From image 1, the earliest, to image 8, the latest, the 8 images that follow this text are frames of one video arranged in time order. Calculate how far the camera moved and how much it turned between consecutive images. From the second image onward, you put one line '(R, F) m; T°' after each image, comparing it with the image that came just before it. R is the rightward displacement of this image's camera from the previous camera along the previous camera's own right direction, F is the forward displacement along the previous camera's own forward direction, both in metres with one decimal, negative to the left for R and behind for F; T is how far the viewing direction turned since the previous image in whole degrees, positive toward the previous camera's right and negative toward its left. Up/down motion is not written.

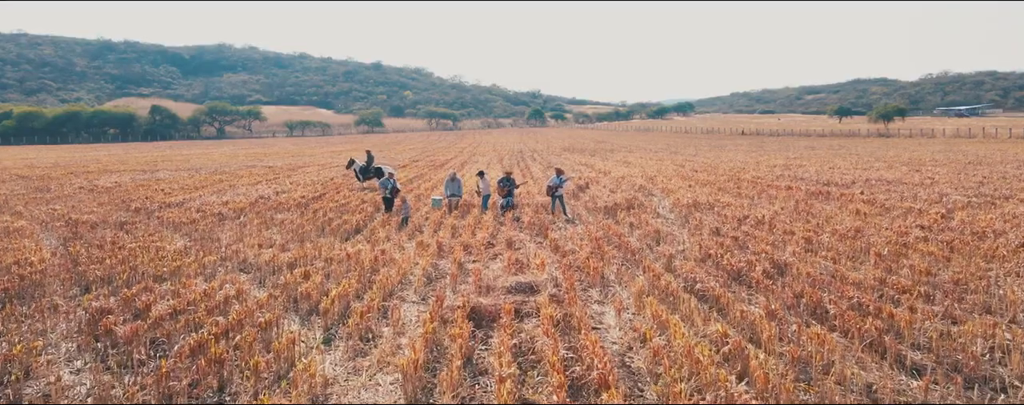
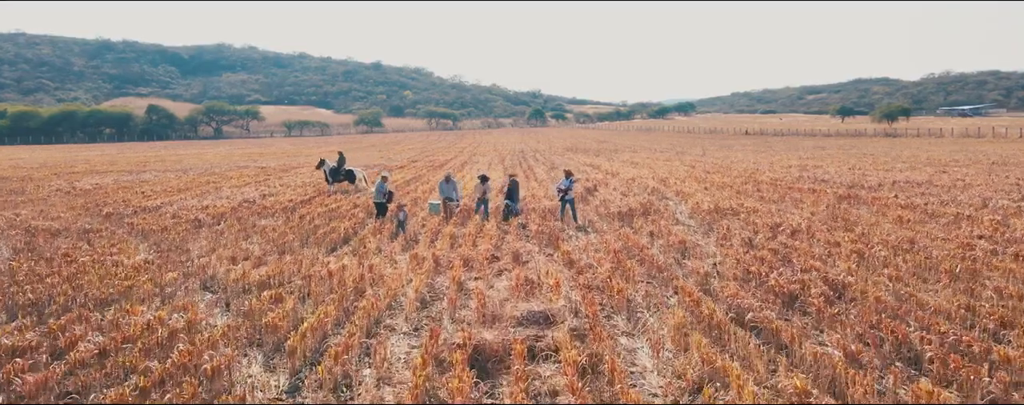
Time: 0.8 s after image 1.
(-0.1, +1.4) m; 0°
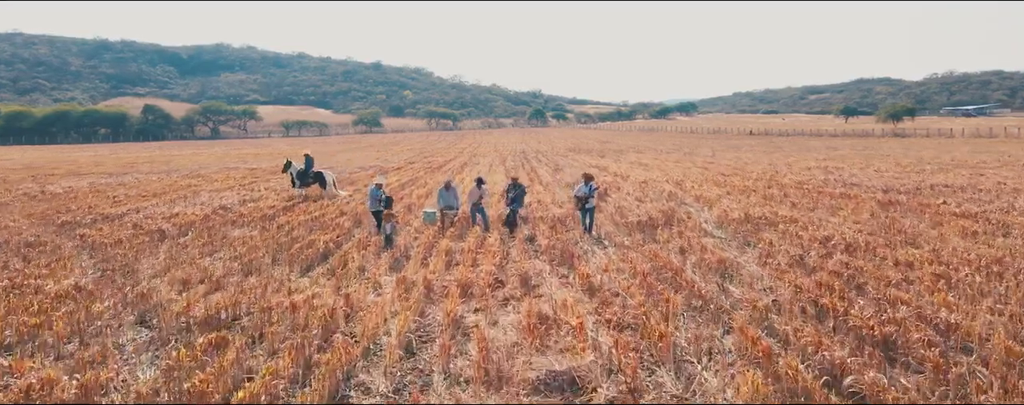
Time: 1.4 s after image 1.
(-0.1, +1.7) m; 0°
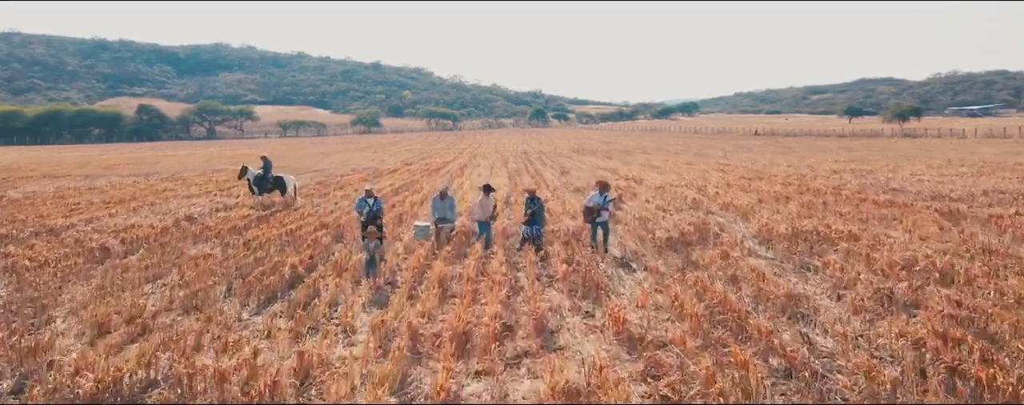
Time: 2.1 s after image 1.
(-0.1, +2.0) m; 0°
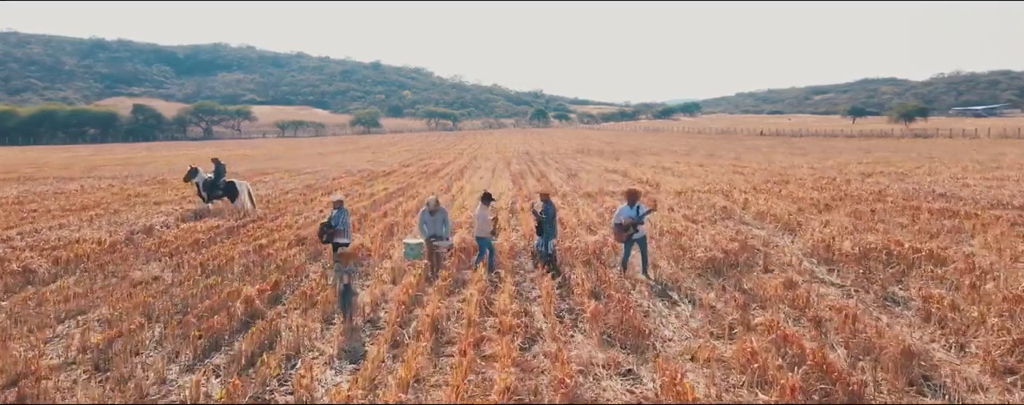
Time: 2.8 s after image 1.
(-0.2, +1.9) m; 0°
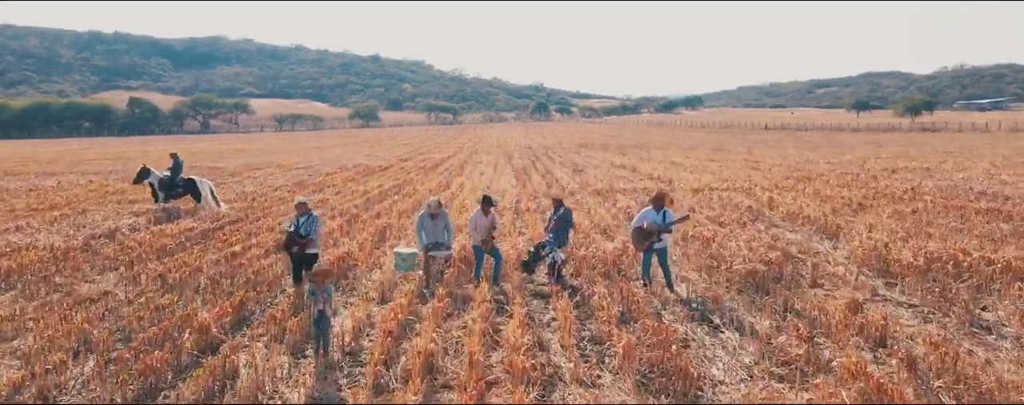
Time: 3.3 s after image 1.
(-0.1, +1.3) m; 0°
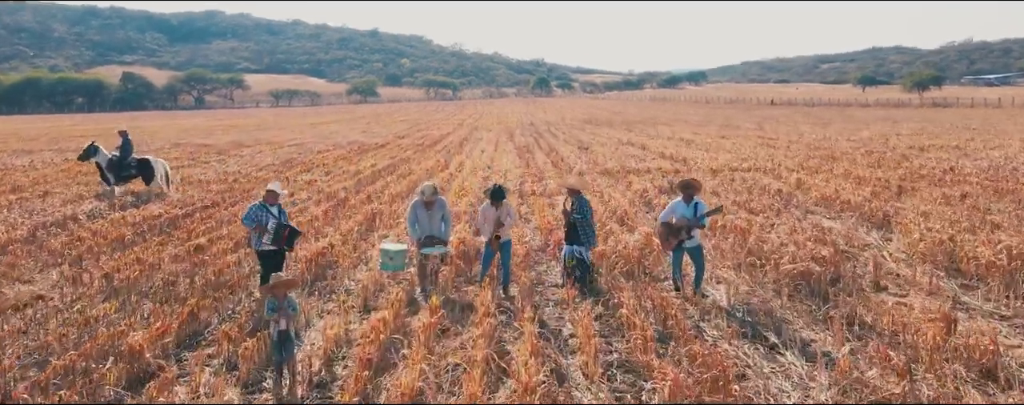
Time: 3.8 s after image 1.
(-0.1, +1.3) m; 0°
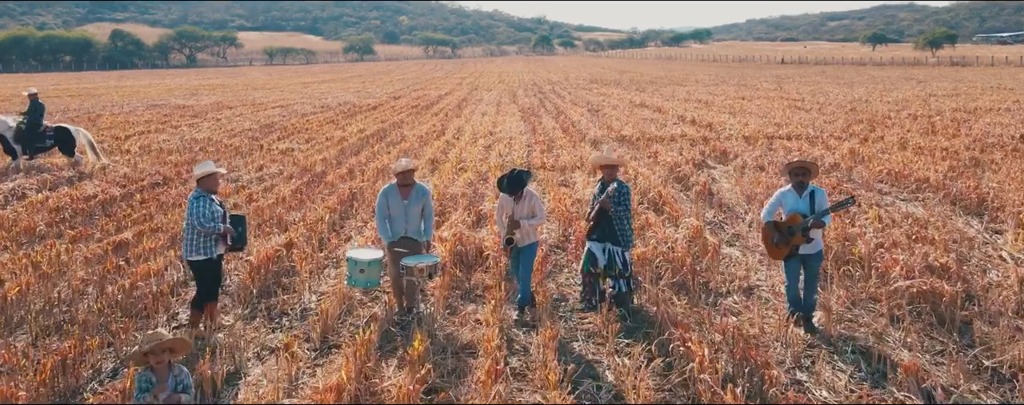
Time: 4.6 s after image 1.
(-0.1, +1.9) m; 0°
